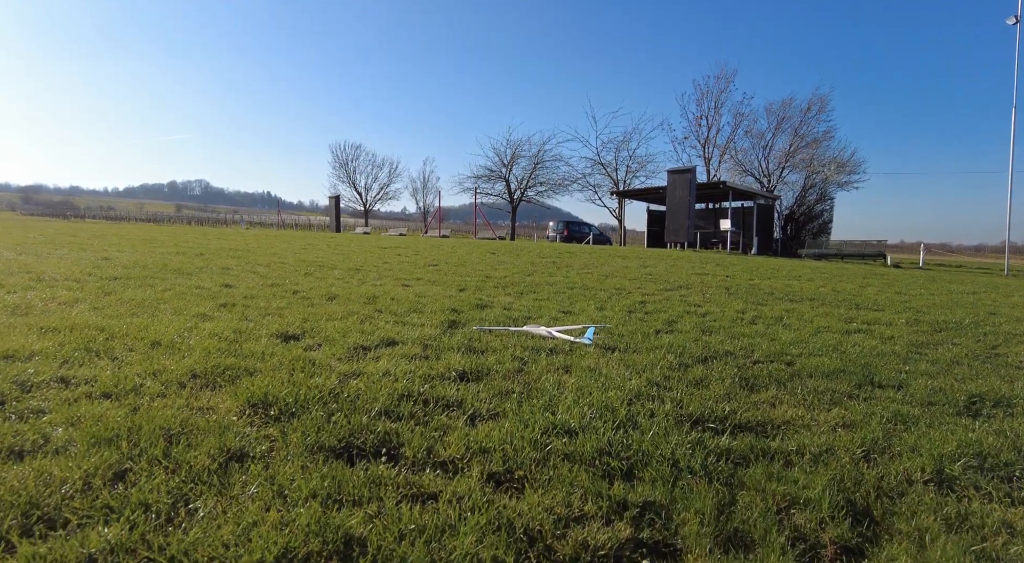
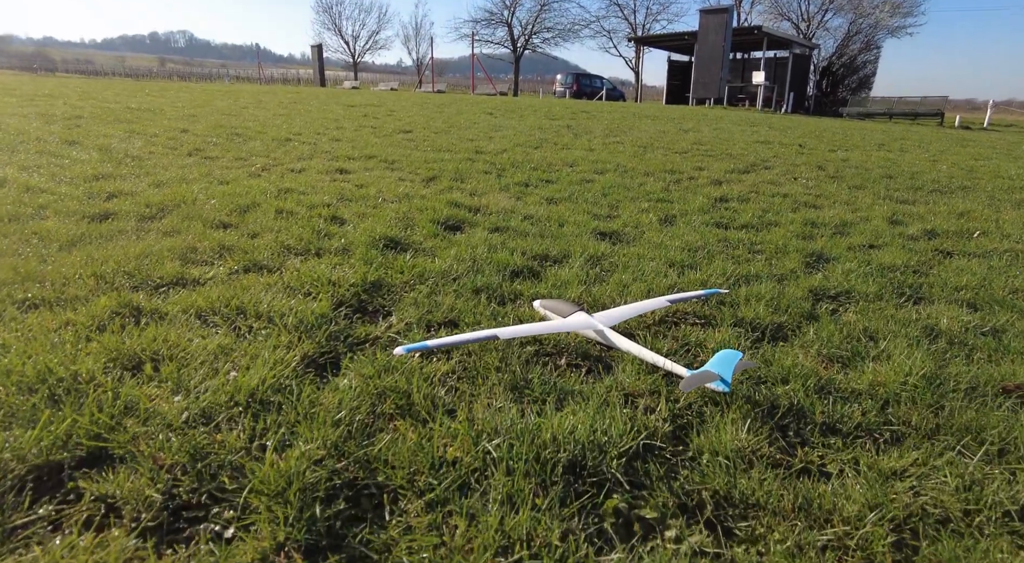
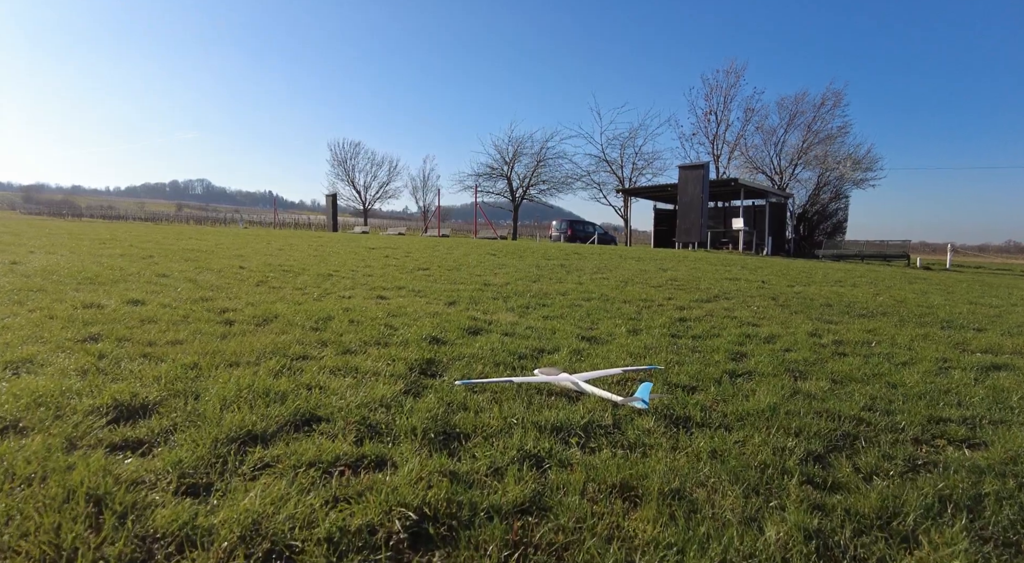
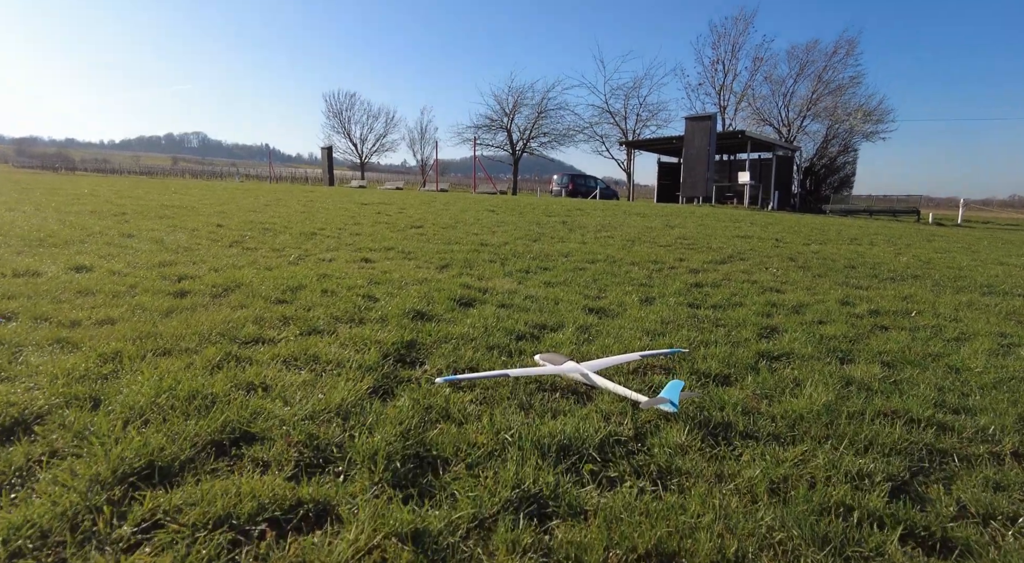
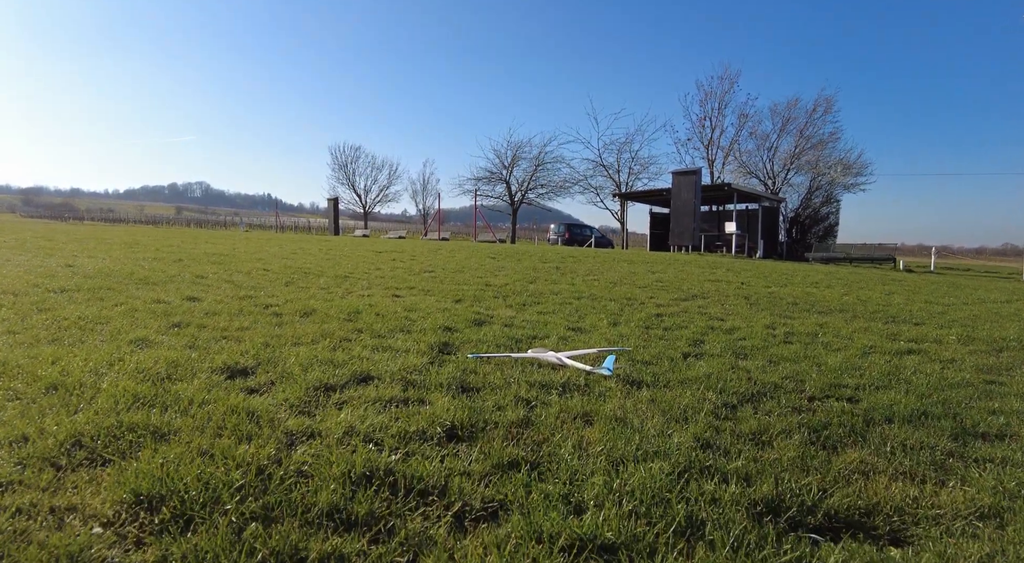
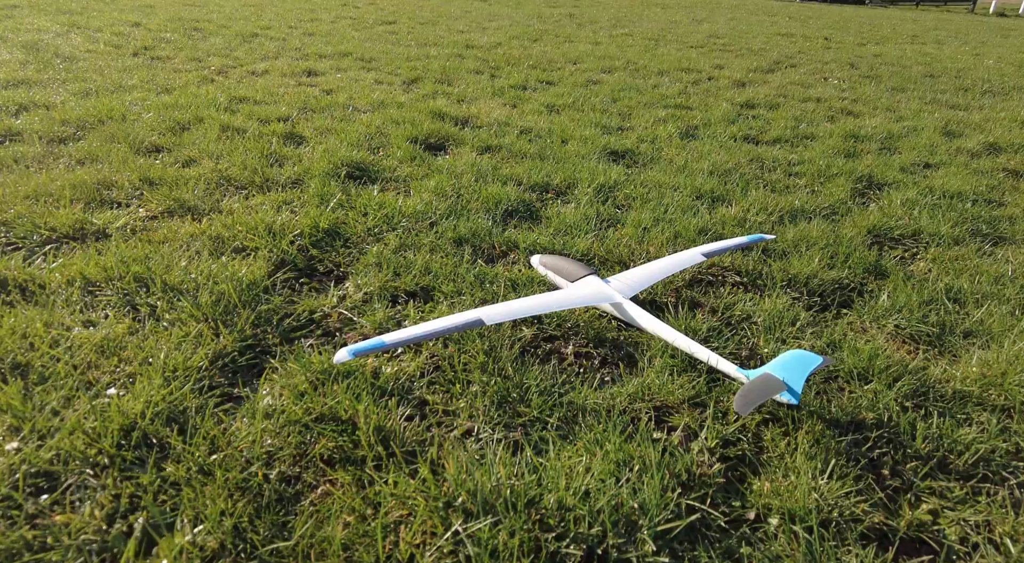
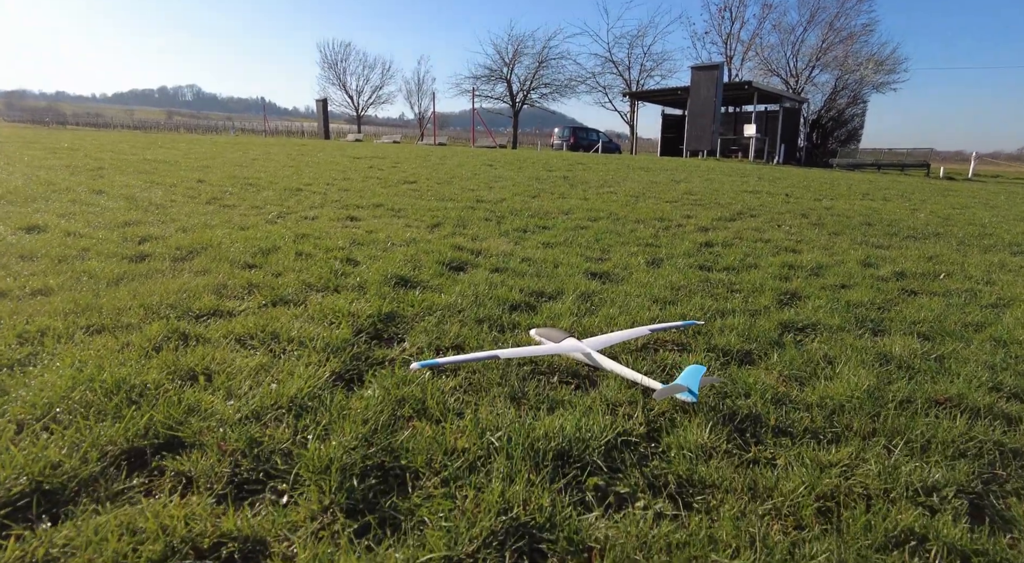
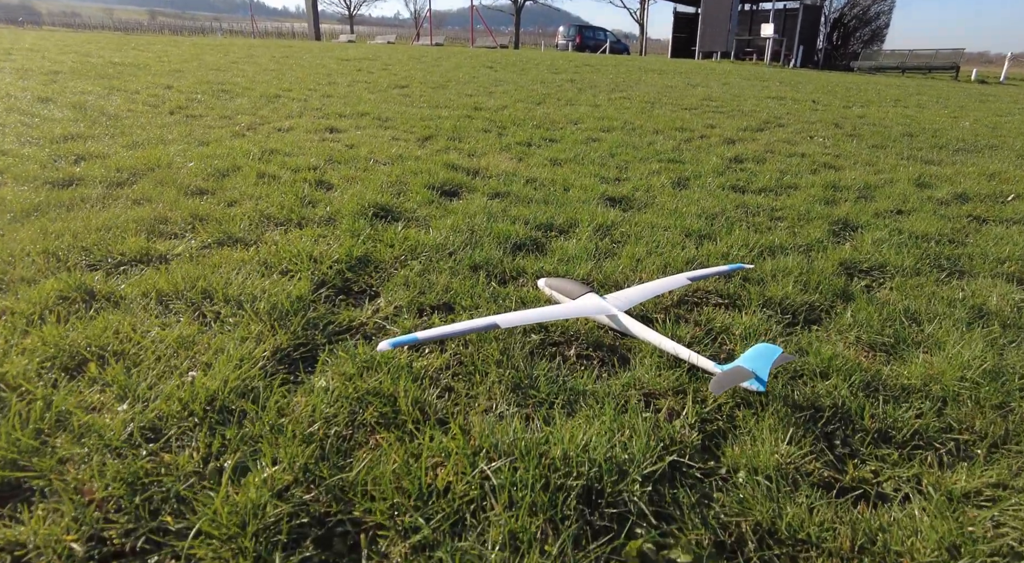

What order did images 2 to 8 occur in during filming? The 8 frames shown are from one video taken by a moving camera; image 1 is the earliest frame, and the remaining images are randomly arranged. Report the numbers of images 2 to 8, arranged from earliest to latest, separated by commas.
5, 3, 4, 7, 2, 8, 6
